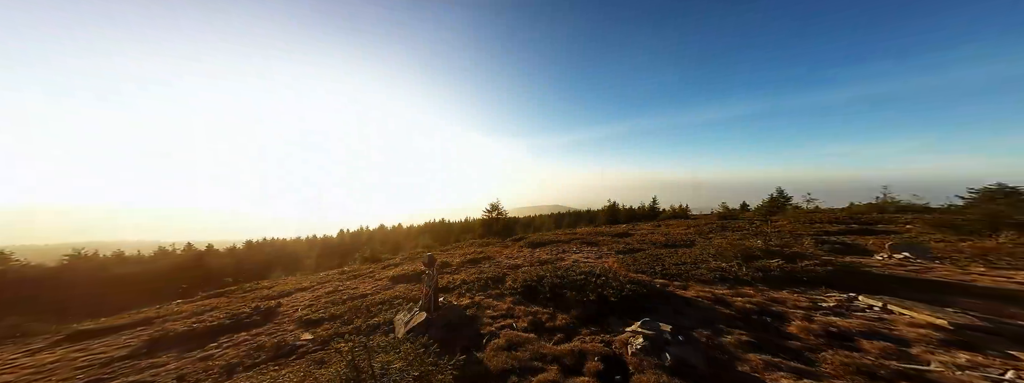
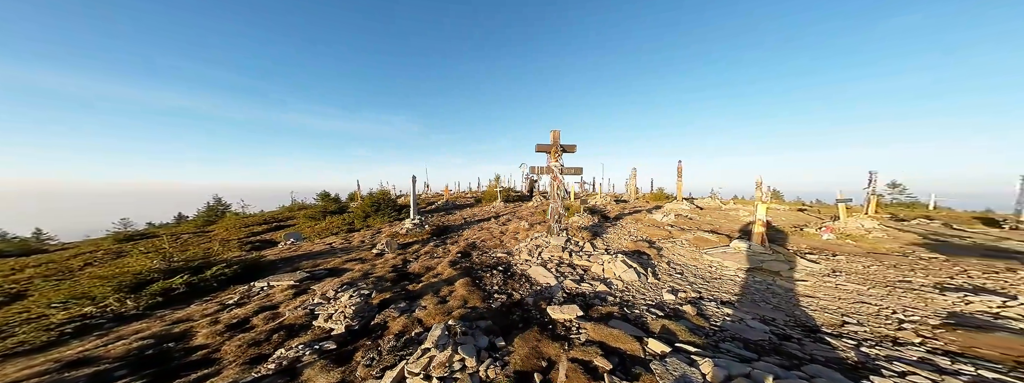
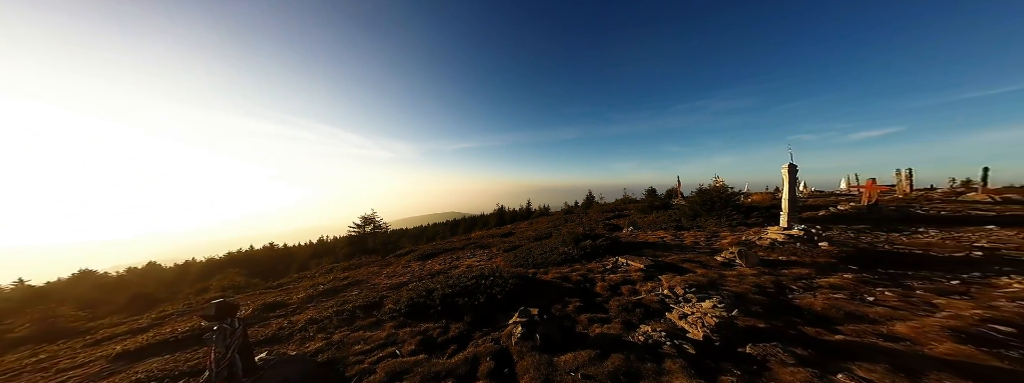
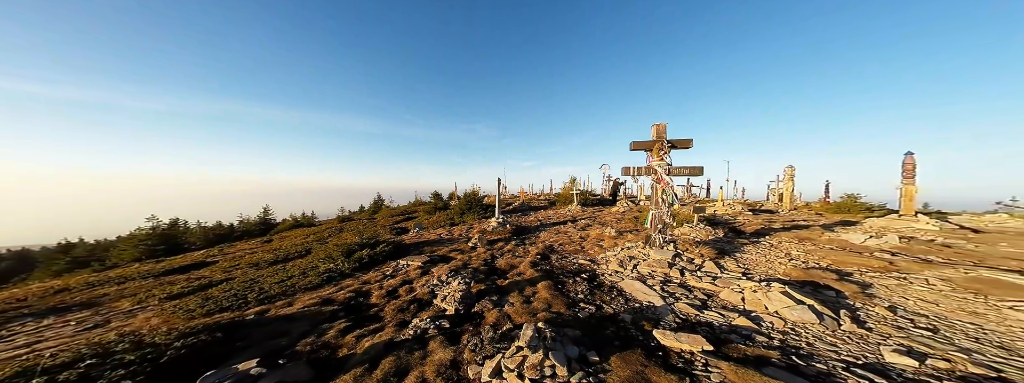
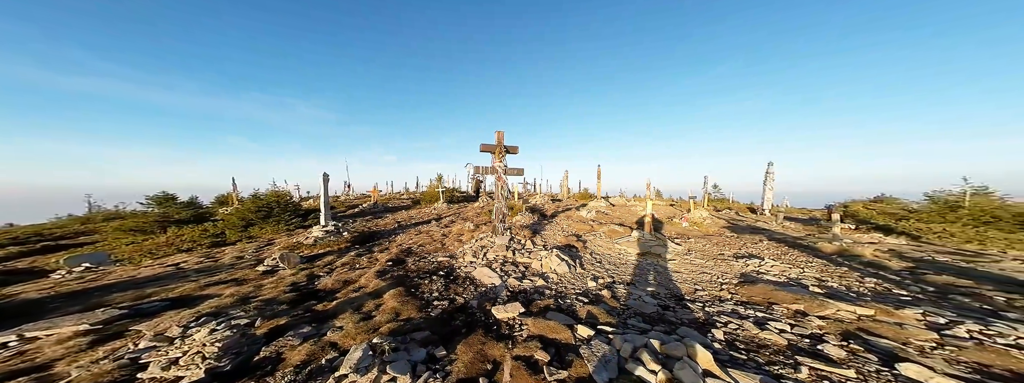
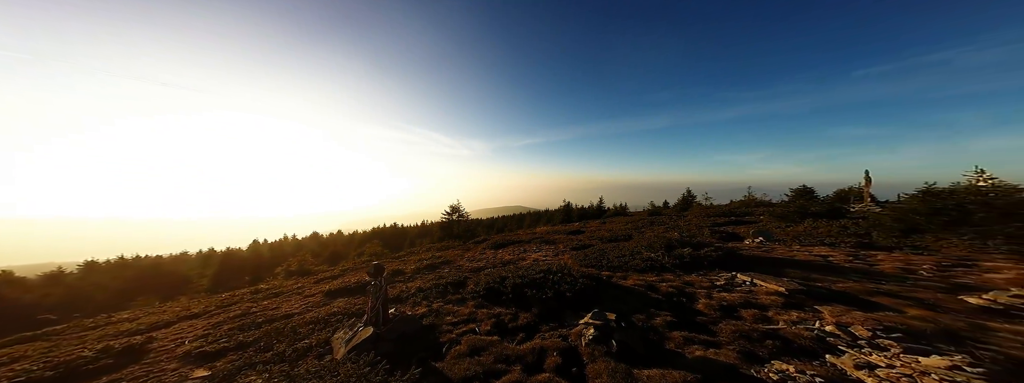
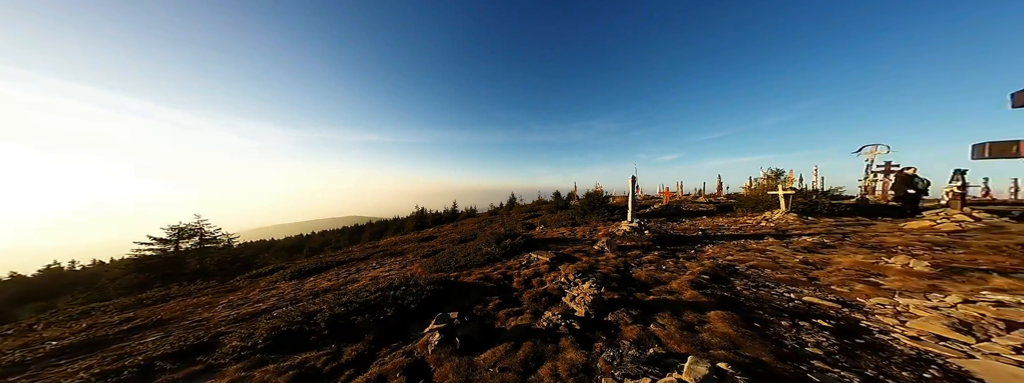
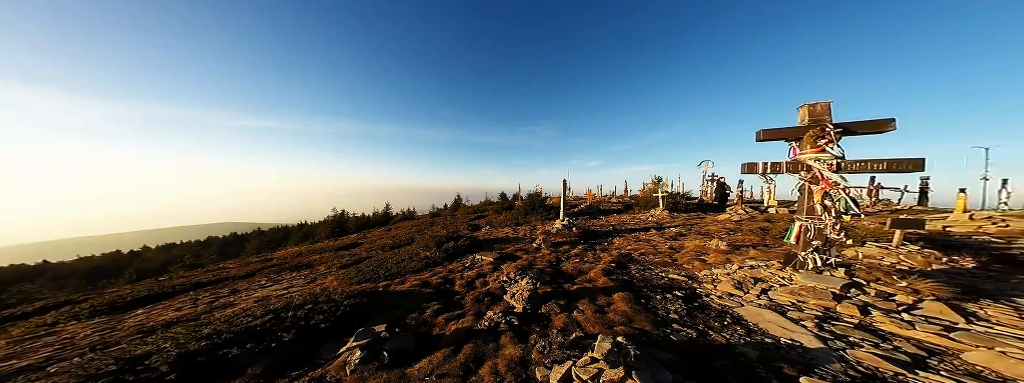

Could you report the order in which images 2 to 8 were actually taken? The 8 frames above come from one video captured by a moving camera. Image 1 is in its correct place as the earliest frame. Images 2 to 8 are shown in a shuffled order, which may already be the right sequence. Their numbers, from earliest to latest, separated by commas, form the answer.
6, 3, 7, 8, 4, 2, 5
